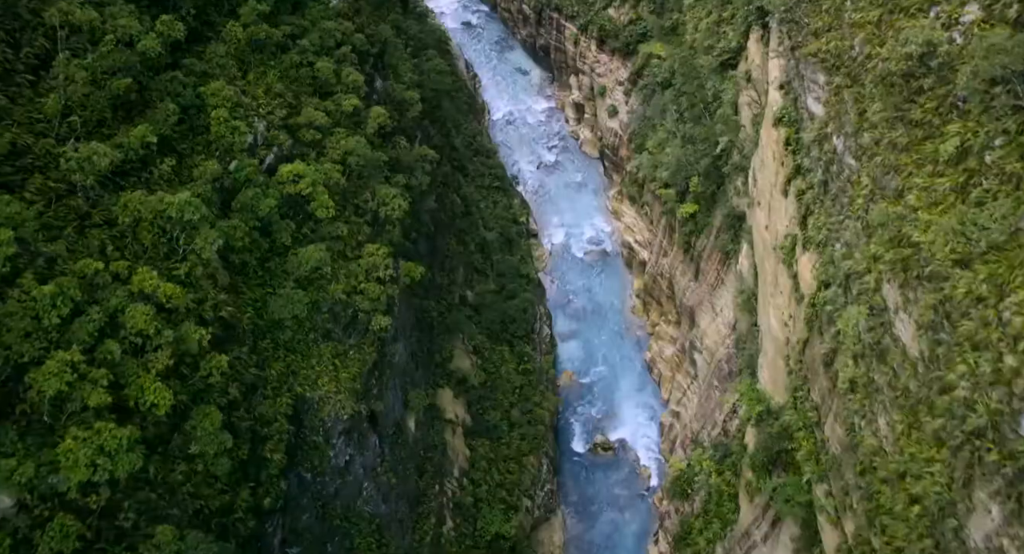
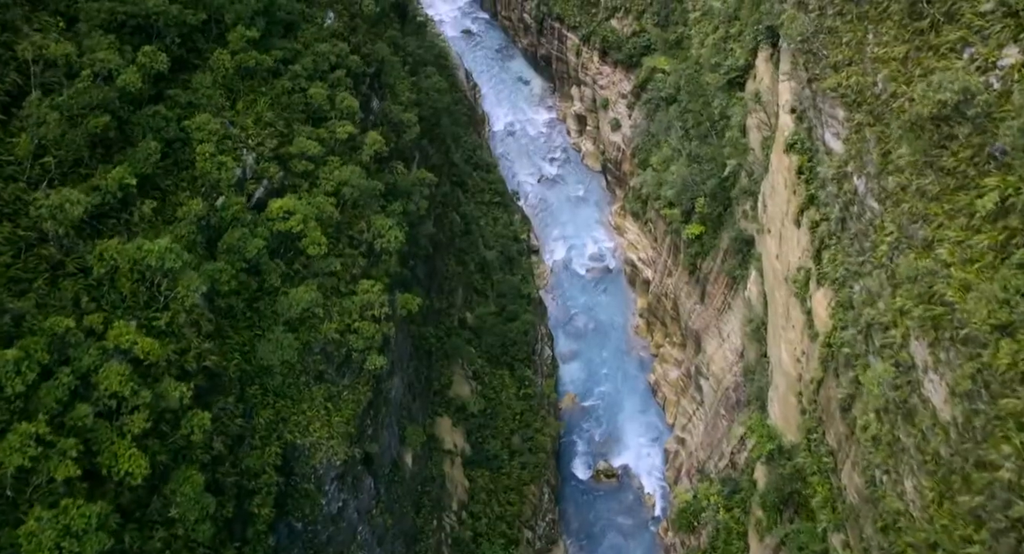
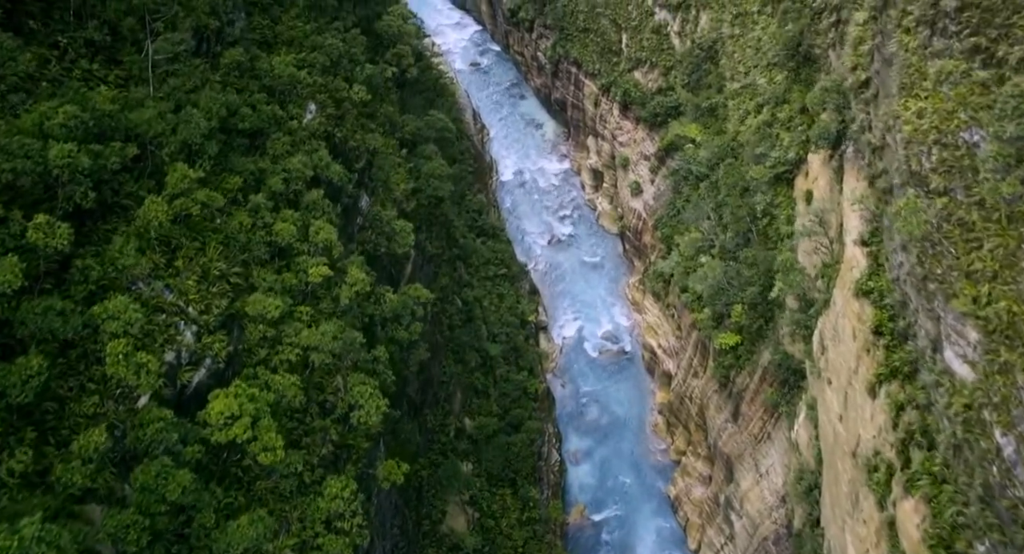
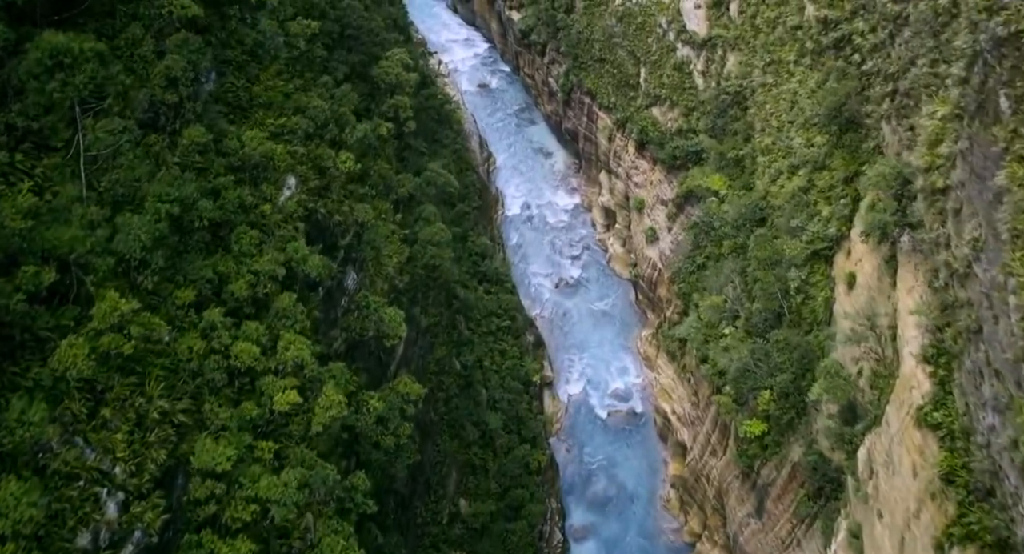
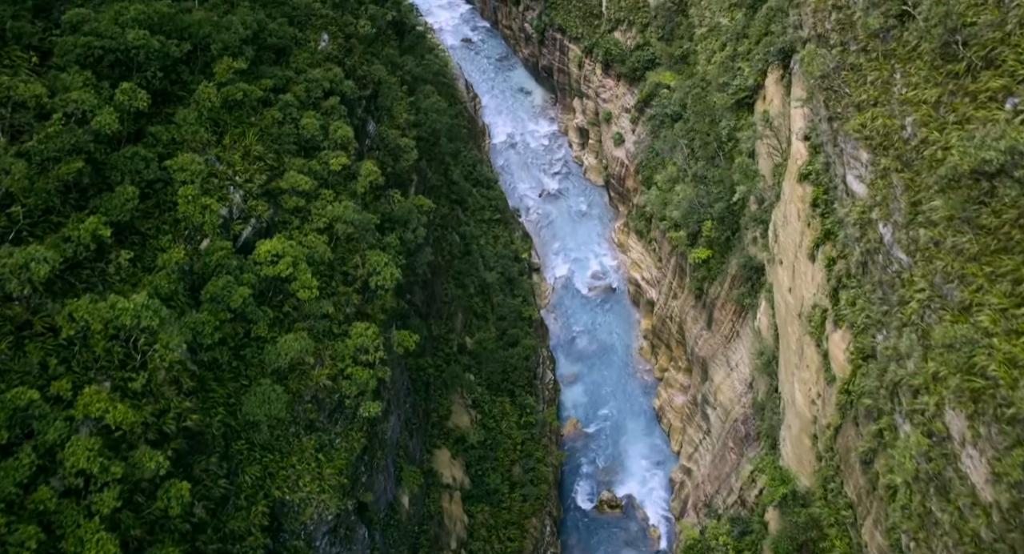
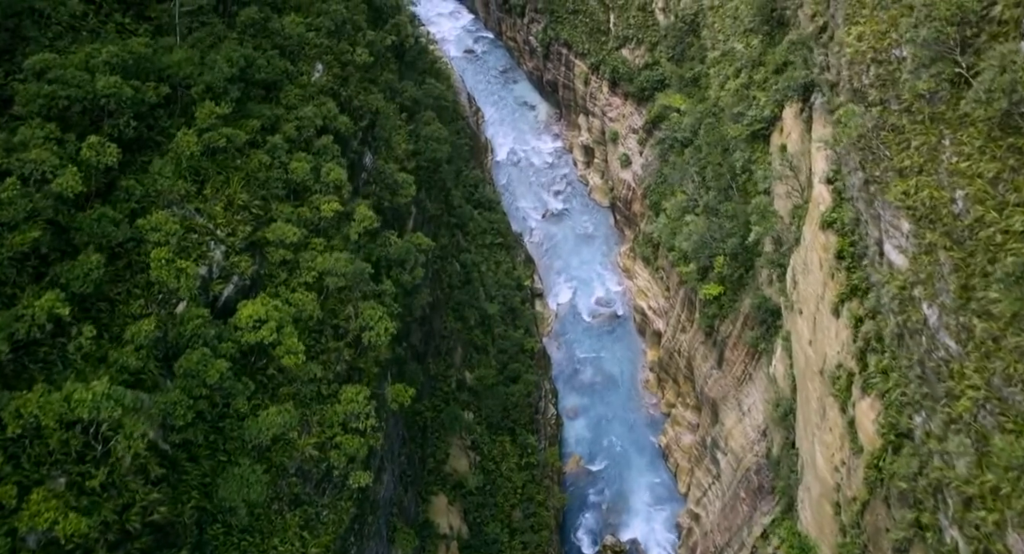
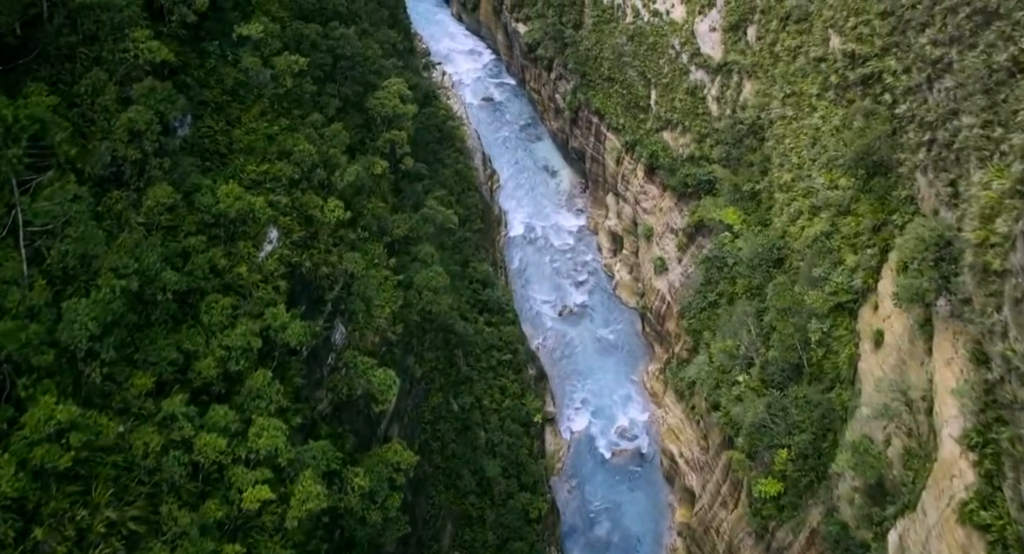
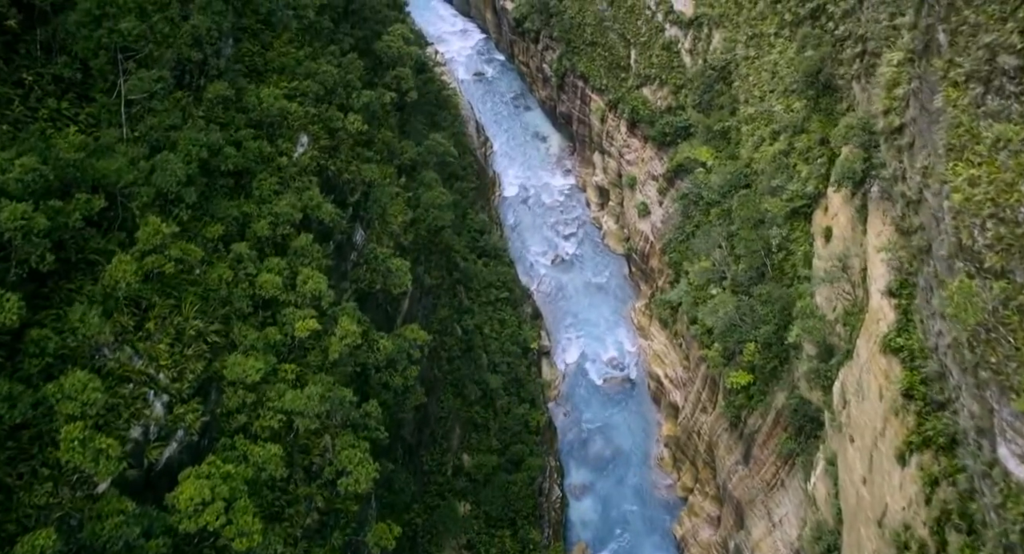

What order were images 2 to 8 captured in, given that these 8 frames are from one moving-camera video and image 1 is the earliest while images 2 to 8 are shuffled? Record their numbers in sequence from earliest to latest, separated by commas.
2, 5, 6, 3, 8, 4, 7
